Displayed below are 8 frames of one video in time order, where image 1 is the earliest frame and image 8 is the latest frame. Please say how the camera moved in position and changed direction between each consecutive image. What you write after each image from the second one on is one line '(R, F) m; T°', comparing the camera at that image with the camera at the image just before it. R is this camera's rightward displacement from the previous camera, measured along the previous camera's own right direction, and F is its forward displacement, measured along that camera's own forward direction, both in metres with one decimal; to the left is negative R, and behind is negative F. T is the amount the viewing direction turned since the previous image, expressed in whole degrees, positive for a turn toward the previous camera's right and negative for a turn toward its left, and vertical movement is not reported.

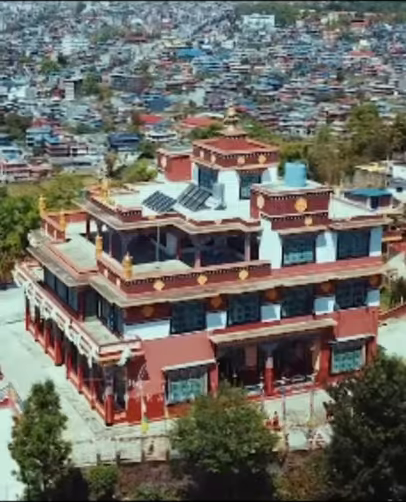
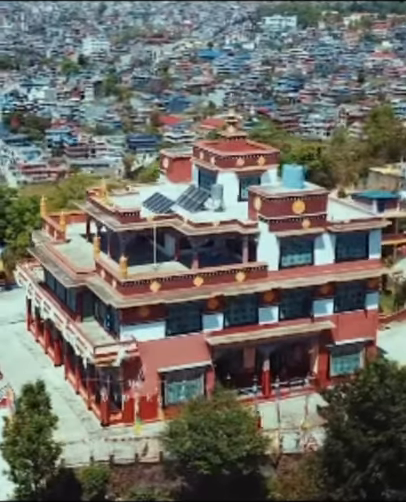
(+0.9, 0.0) m; -1°
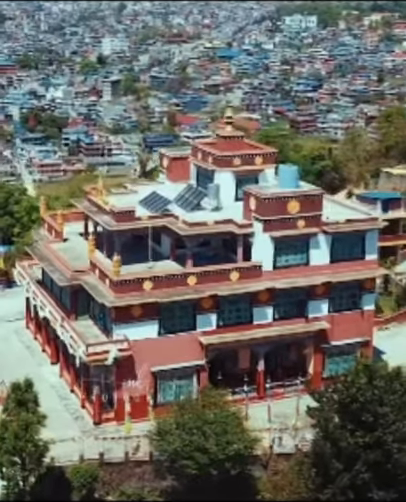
(+0.9, 0.0) m; -1°
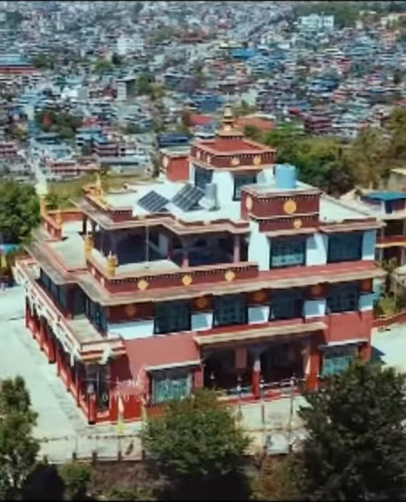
(+0.7, 0.0) m; -1°
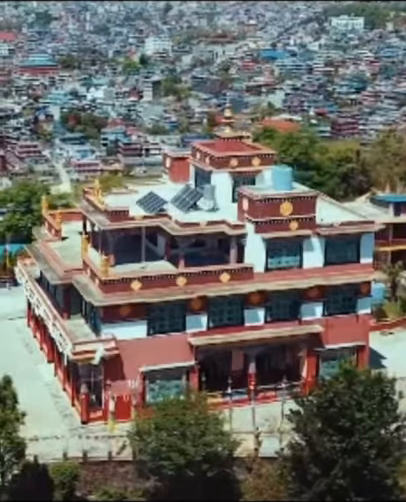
(+1.2, +0.1) m; -2°
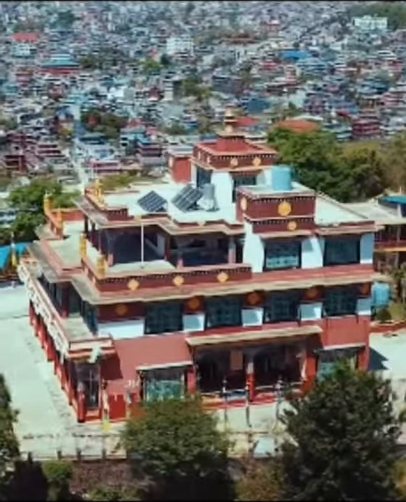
(+0.9, +0.1) m; -2°
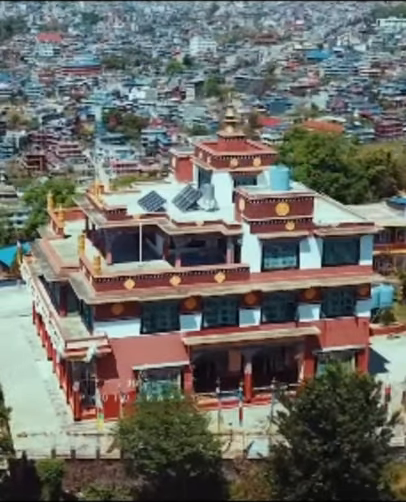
(+1.0, 0.0) m; -2°
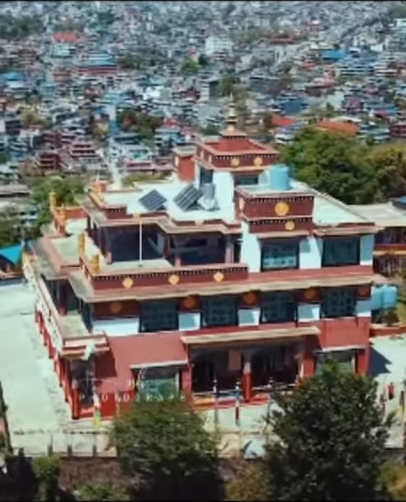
(+0.6, 0.0) m; -1°
